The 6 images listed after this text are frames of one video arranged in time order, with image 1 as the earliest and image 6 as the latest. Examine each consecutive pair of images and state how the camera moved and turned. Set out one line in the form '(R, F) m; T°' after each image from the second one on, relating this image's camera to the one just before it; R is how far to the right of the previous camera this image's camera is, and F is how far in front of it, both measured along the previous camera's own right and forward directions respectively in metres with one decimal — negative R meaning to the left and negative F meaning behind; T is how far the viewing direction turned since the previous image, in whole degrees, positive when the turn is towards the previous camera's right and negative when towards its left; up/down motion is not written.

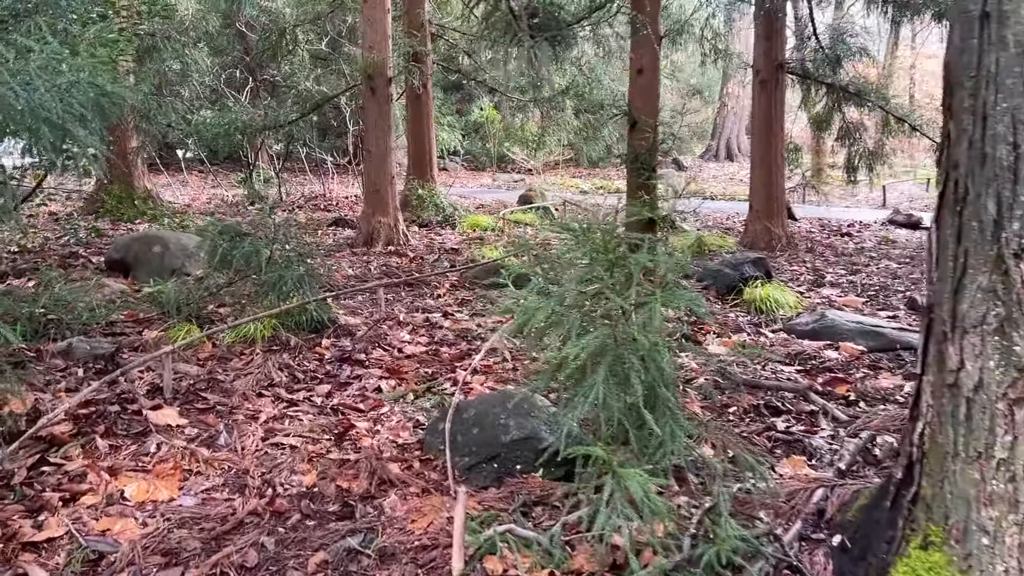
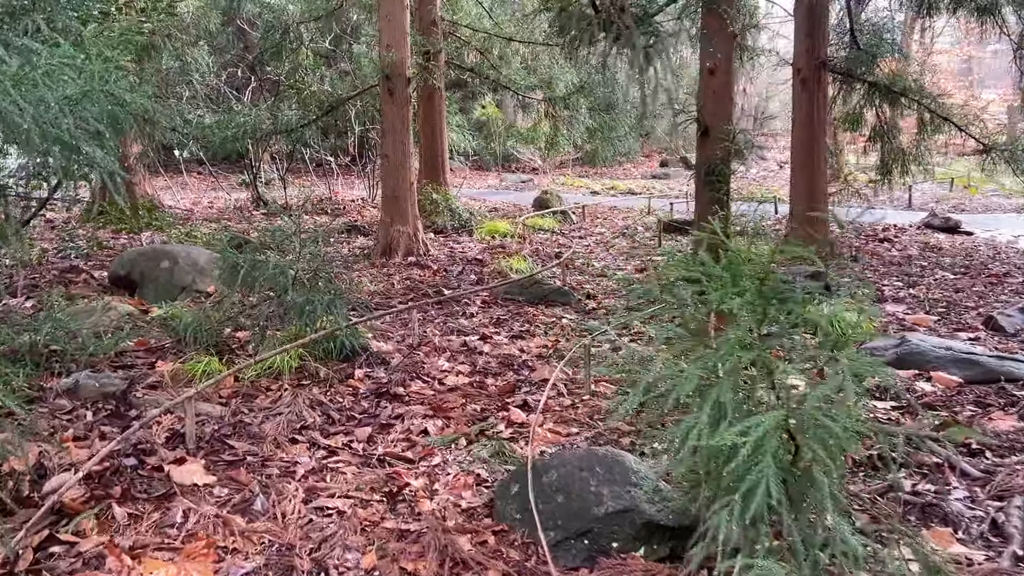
(-0.2, +0.4) m; 0°
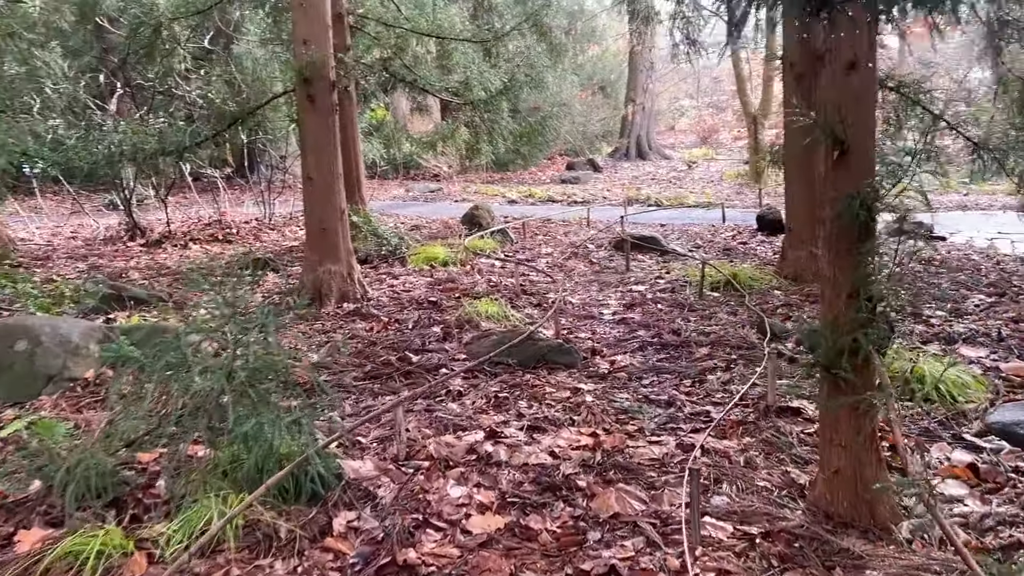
(-0.4, +1.1) m; +8°
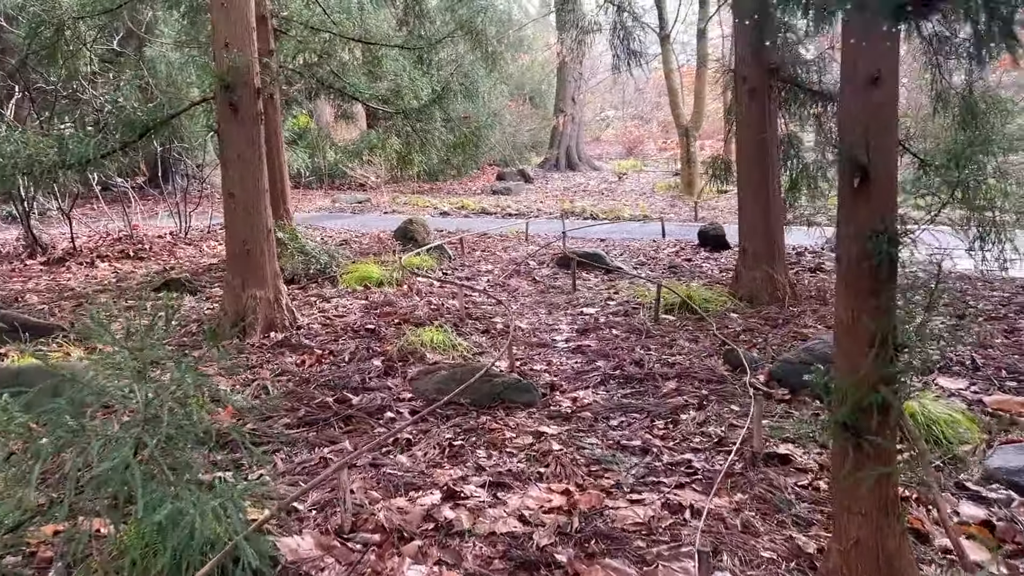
(-0.1, +0.4) m; +5°
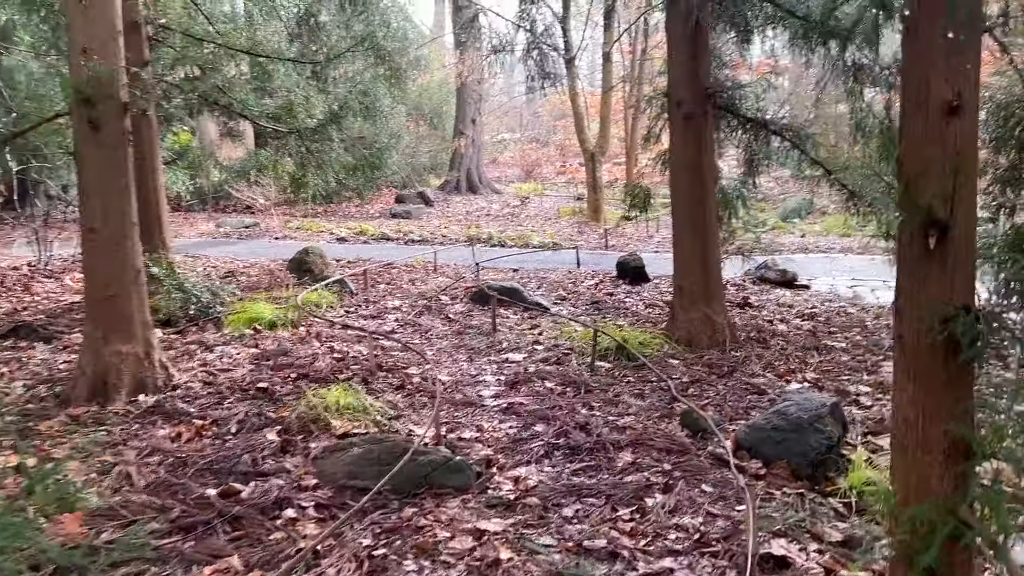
(-0.1, +0.6) m; +7°
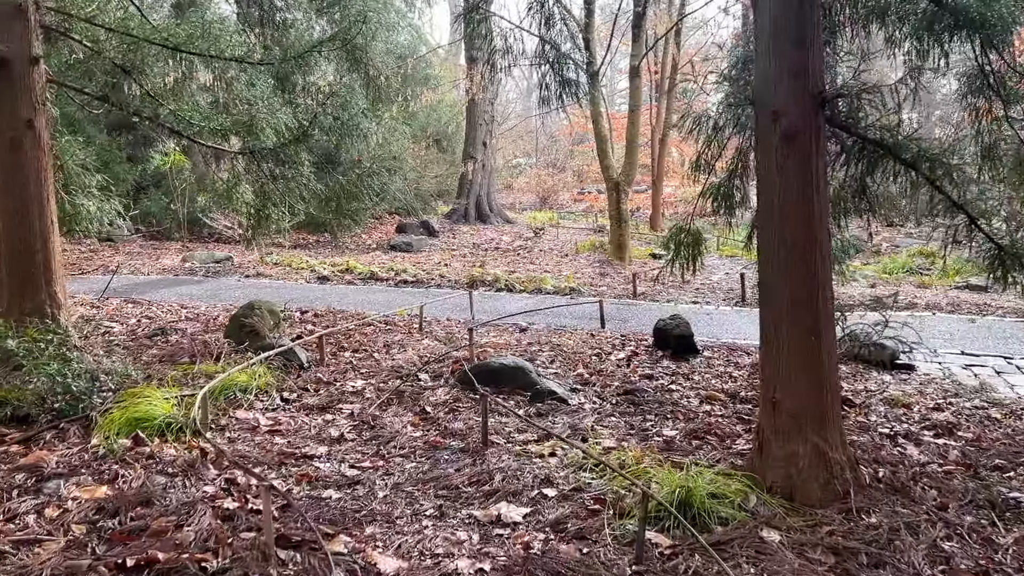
(+0.1, +1.7) m; -1°
